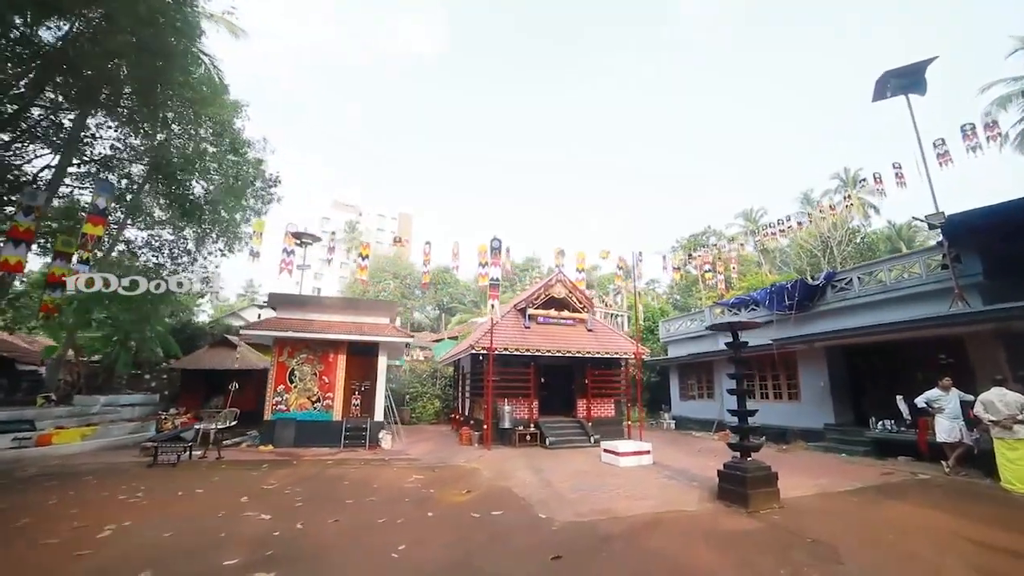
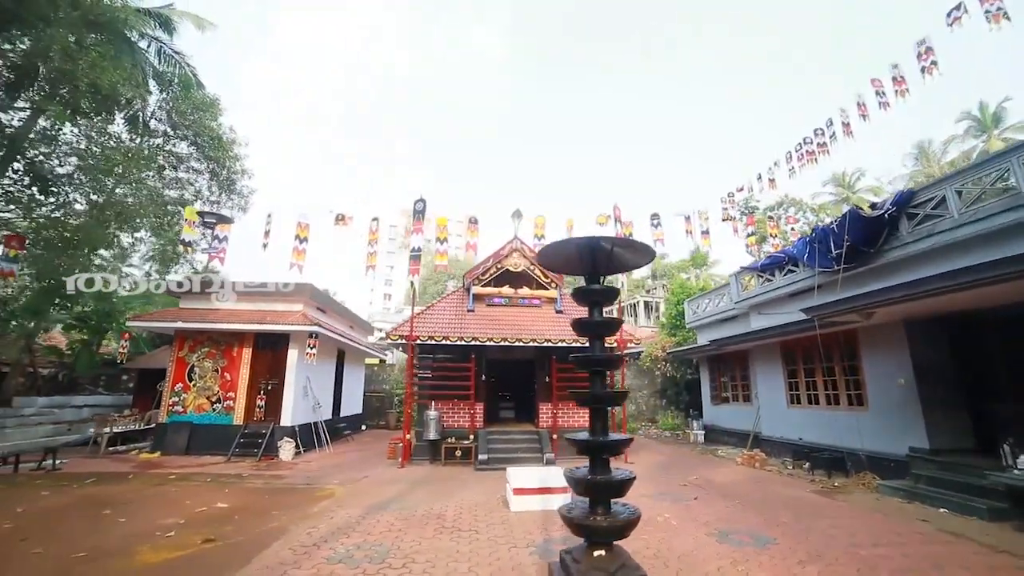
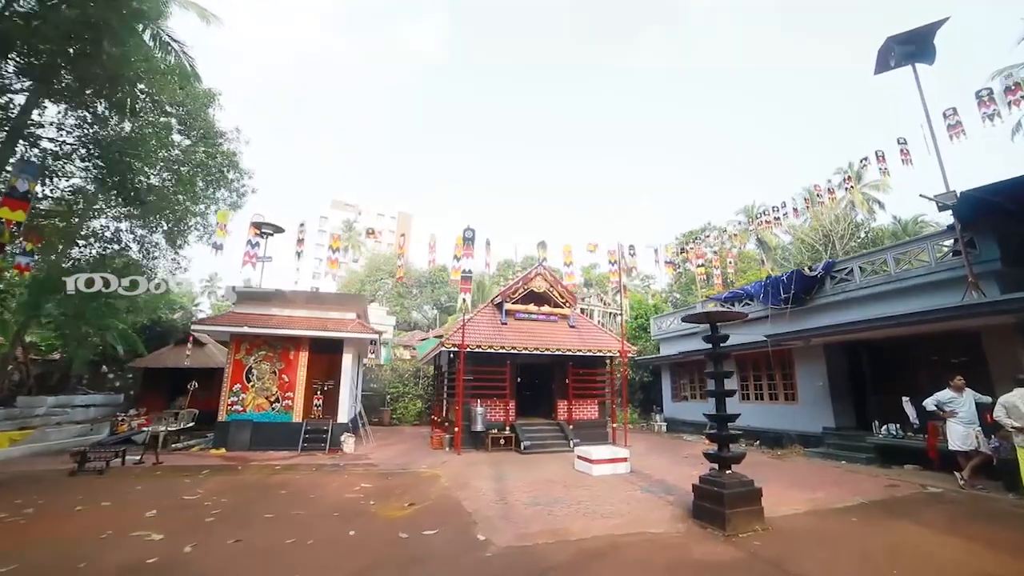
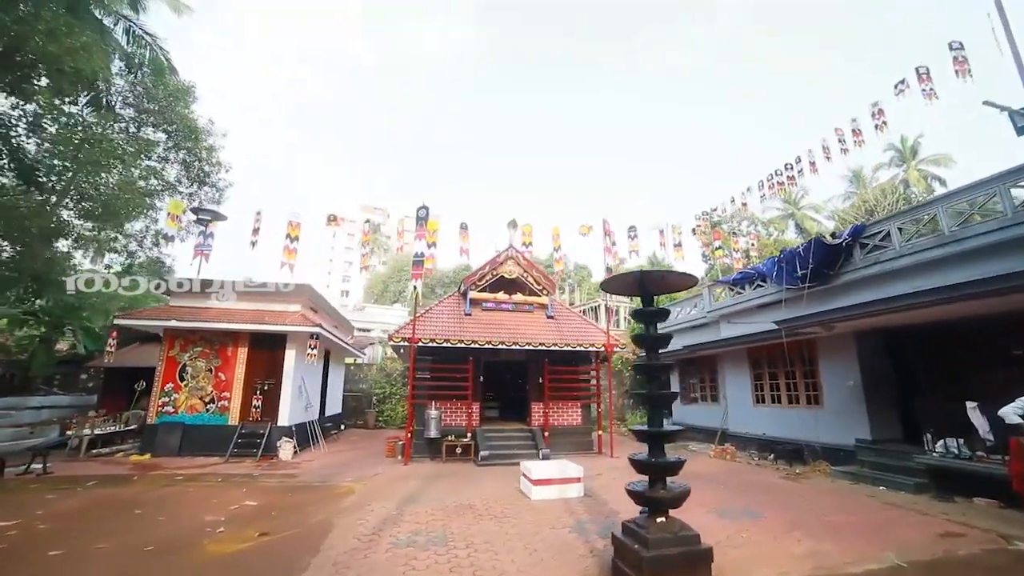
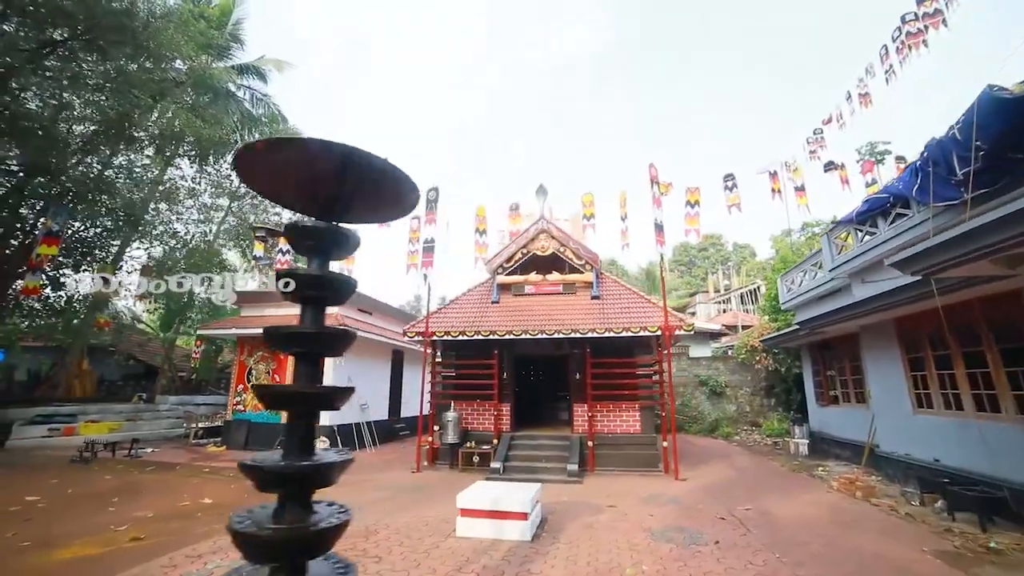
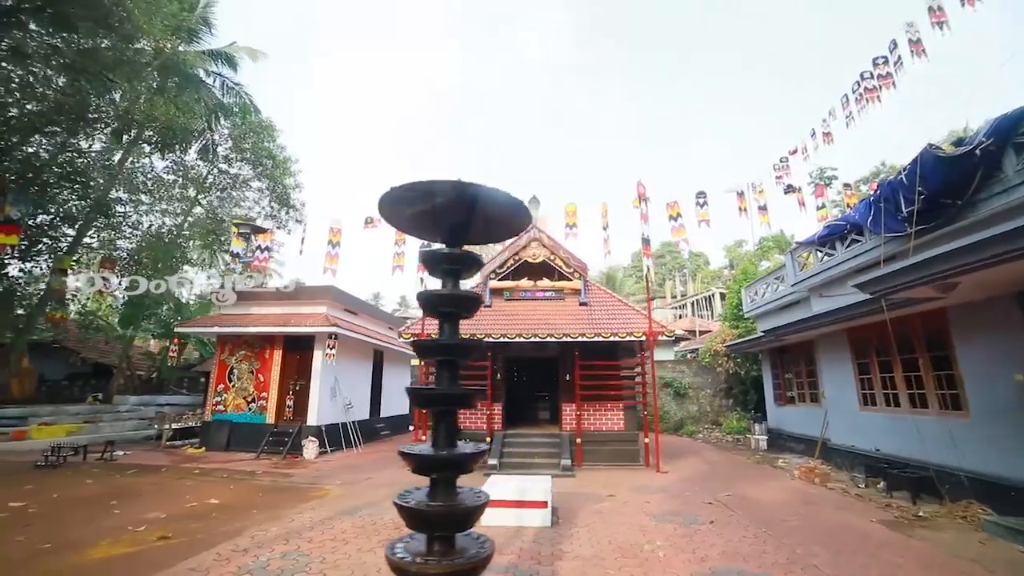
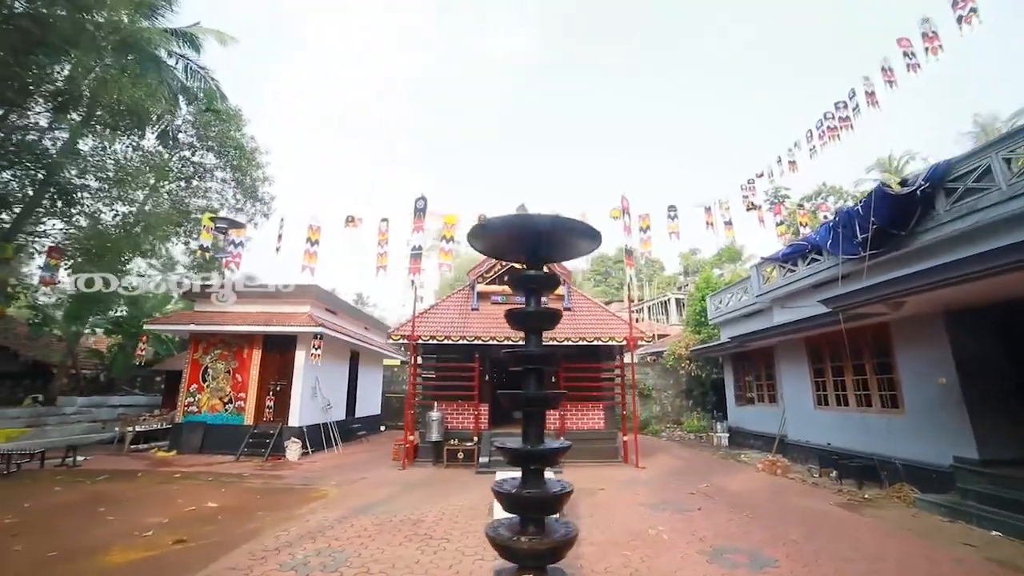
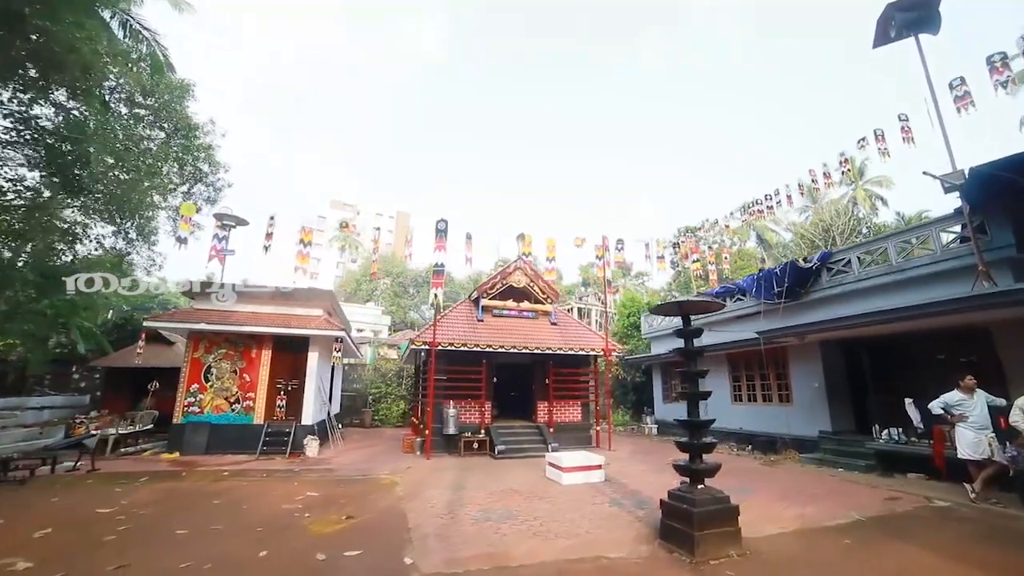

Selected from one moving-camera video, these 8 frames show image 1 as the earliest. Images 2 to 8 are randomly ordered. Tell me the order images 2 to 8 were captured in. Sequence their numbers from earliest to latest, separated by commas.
3, 8, 4, 2, 7, 6, 5
